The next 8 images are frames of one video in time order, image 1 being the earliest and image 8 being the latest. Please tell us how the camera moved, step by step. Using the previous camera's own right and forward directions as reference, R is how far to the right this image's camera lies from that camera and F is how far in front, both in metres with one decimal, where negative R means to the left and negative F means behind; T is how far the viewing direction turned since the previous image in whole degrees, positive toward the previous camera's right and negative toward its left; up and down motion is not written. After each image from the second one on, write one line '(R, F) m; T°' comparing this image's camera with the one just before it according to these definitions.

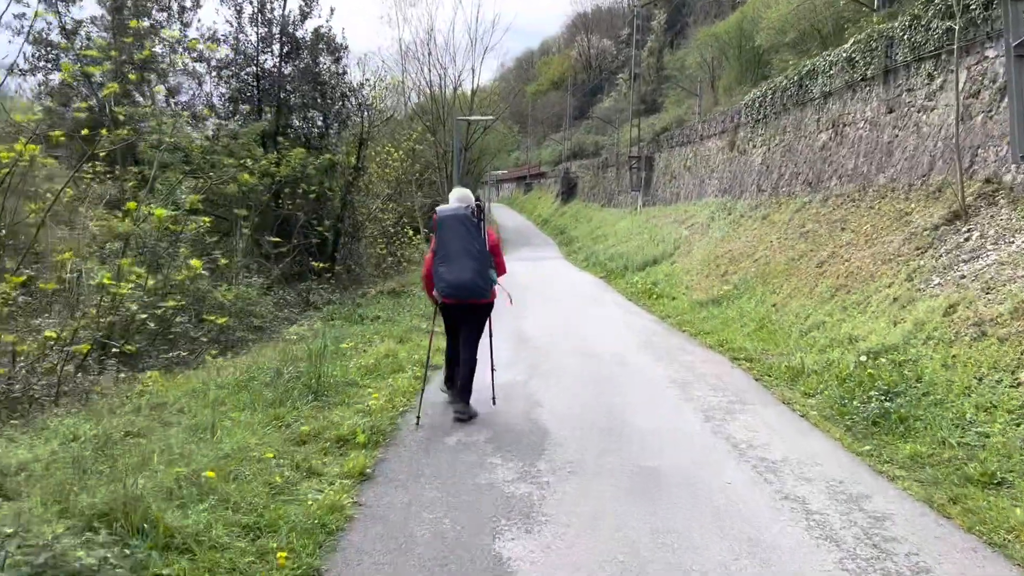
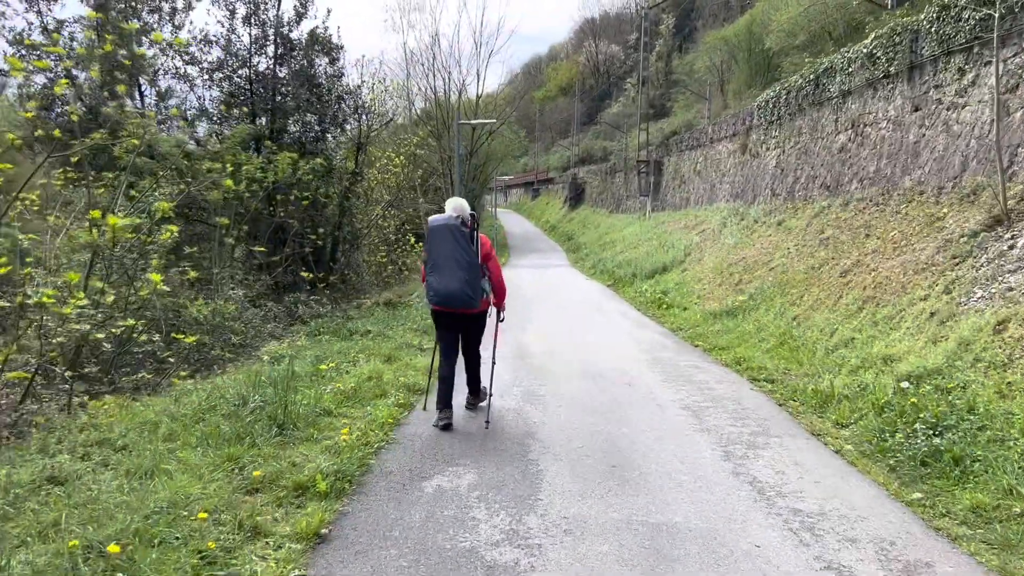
(+0.1, +0.6) m; -1°
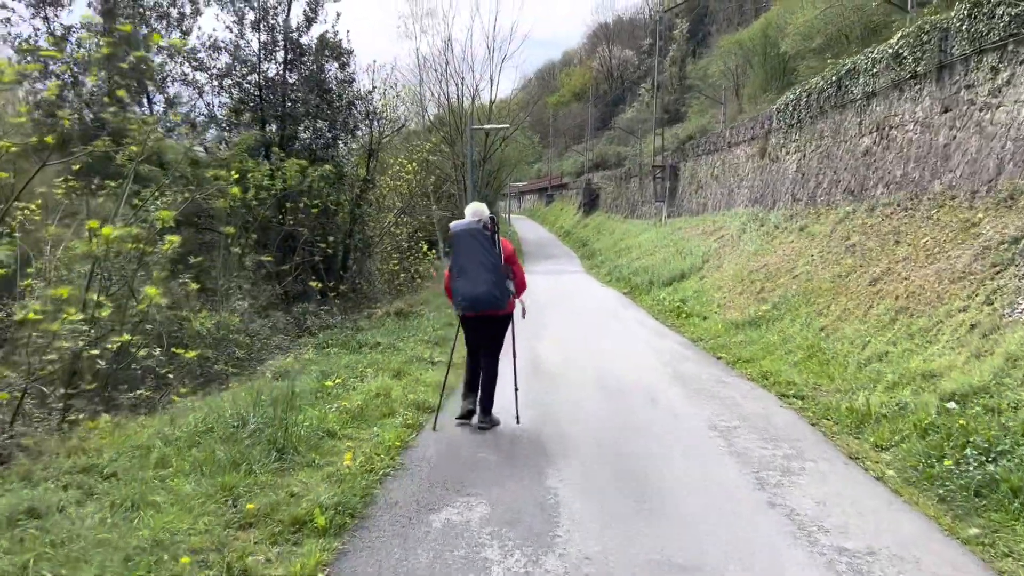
(0.0, +0.3) m; -1°
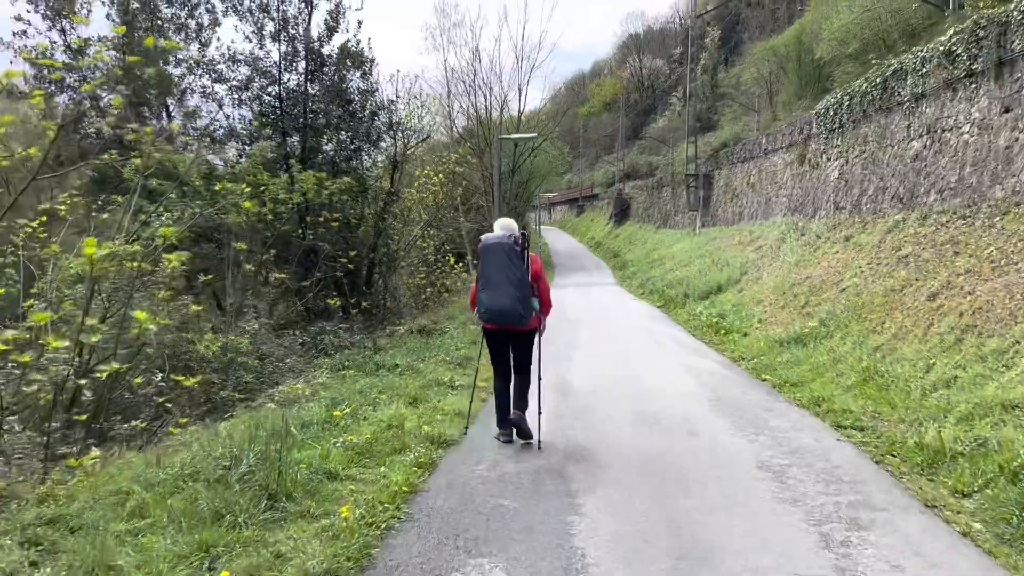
(0.0, +0.5) m; -2°
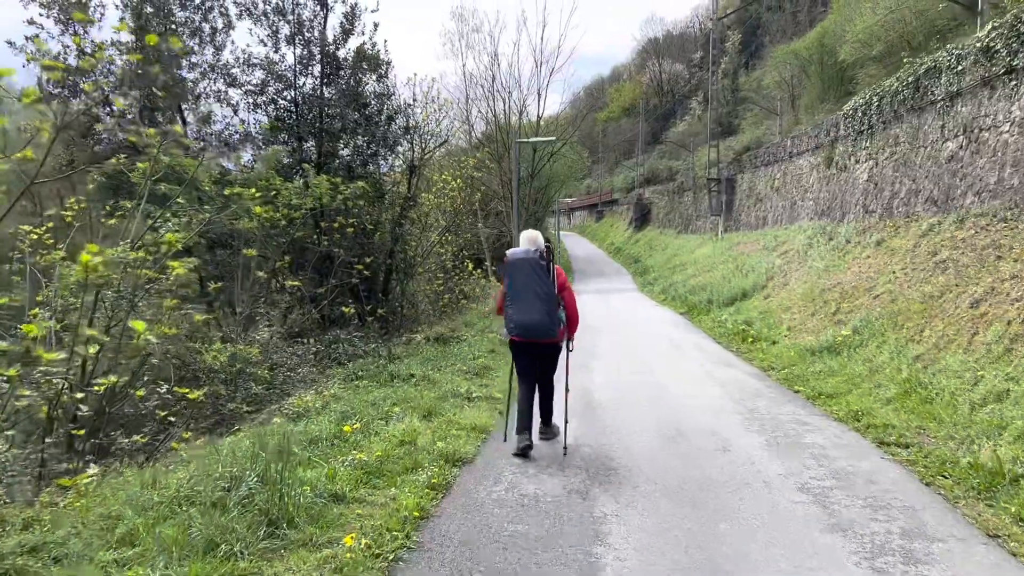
(0.0, +0.3) m; -1°
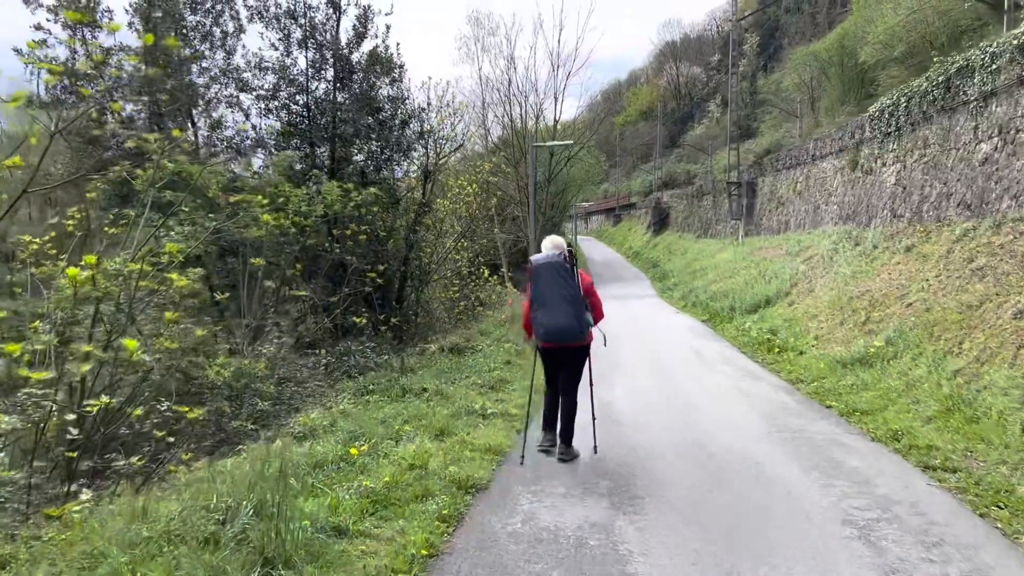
(0.0, +0.3) m; -1°
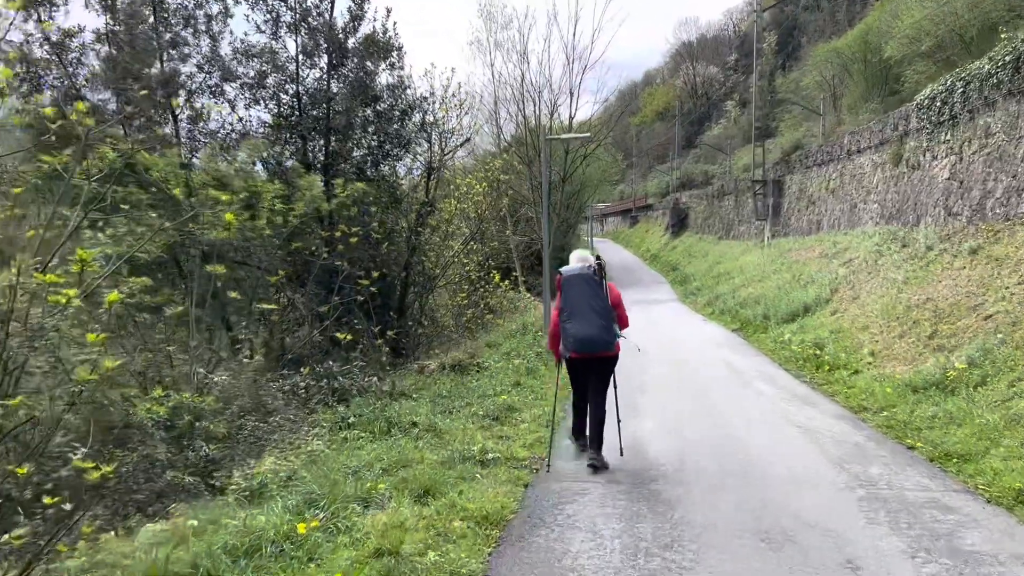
(+0.1, +1.2) m; -1°
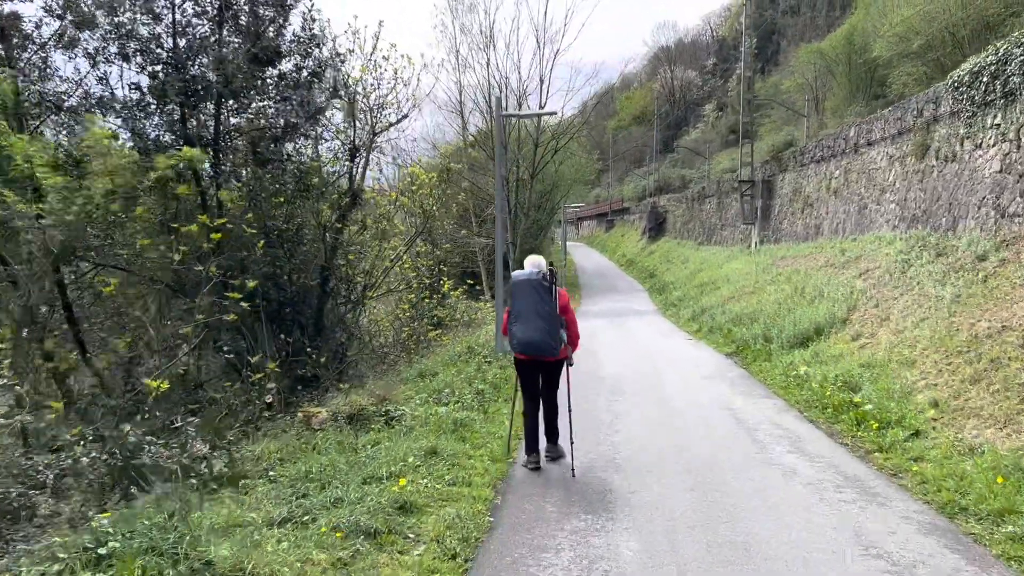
(+0.4, +2.6) m; +2°
